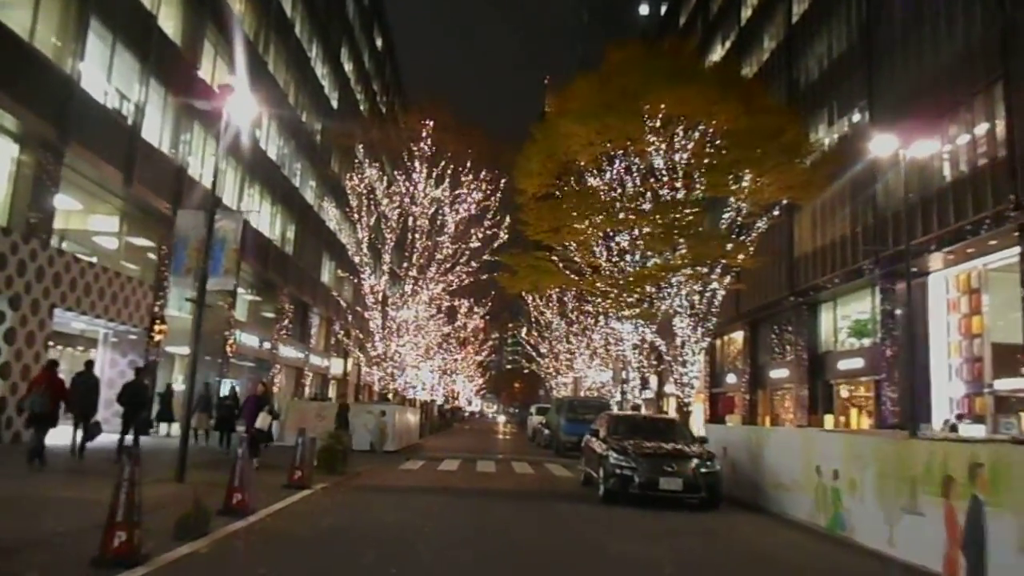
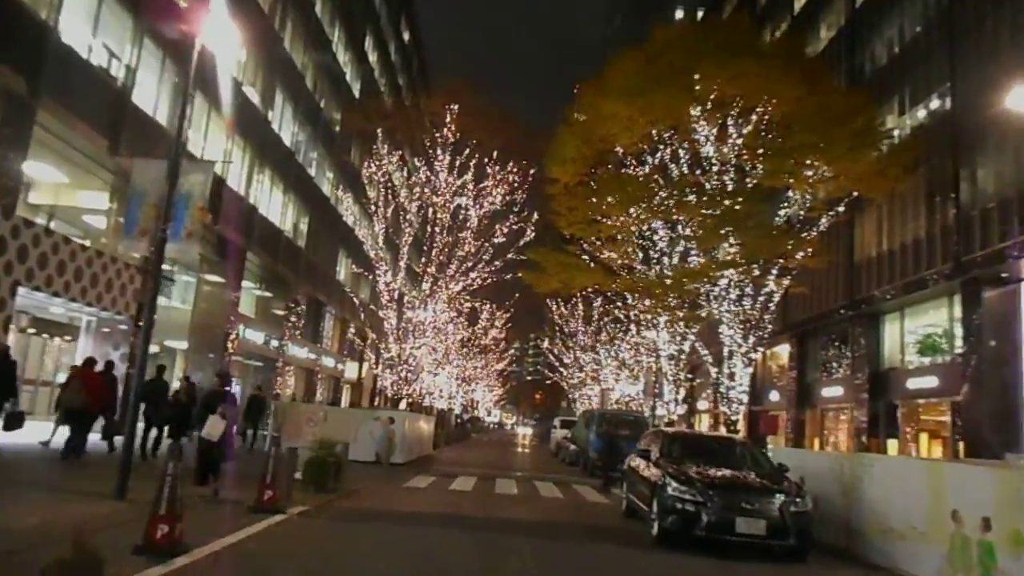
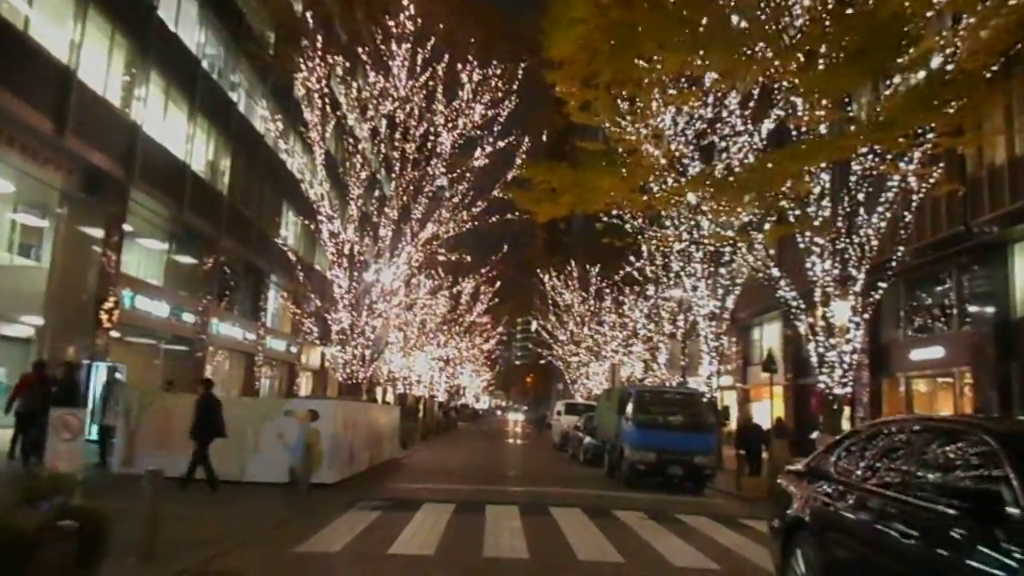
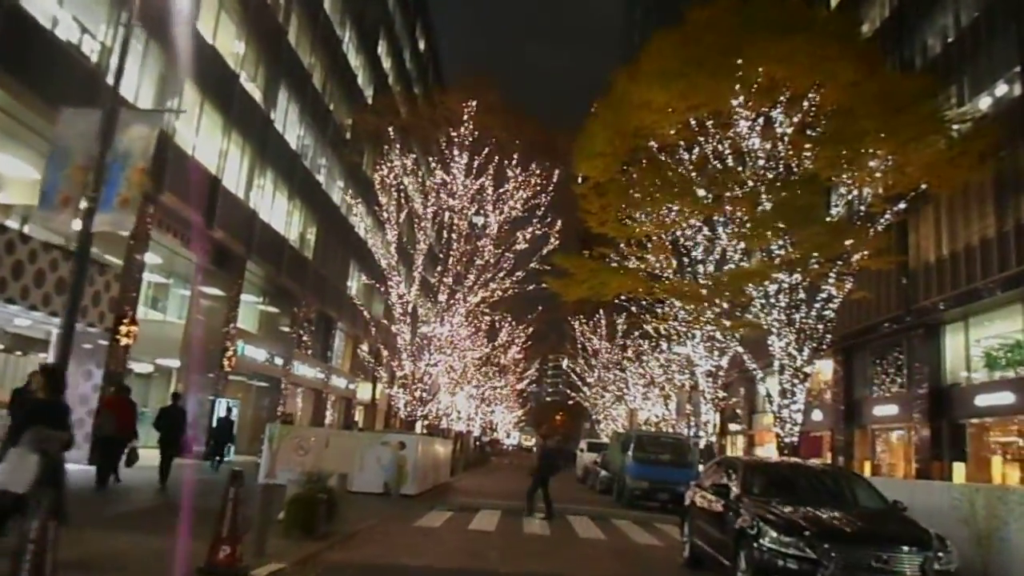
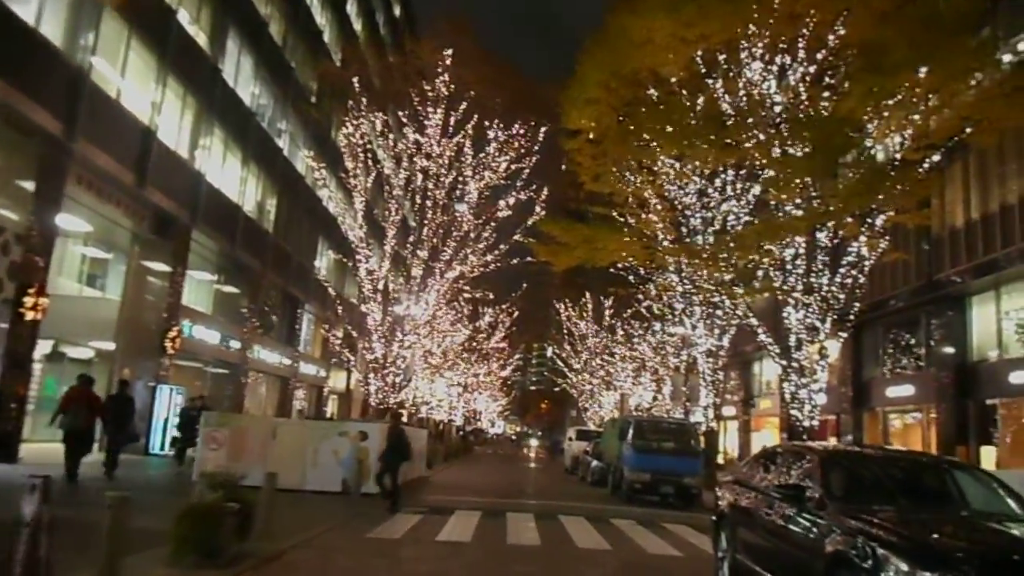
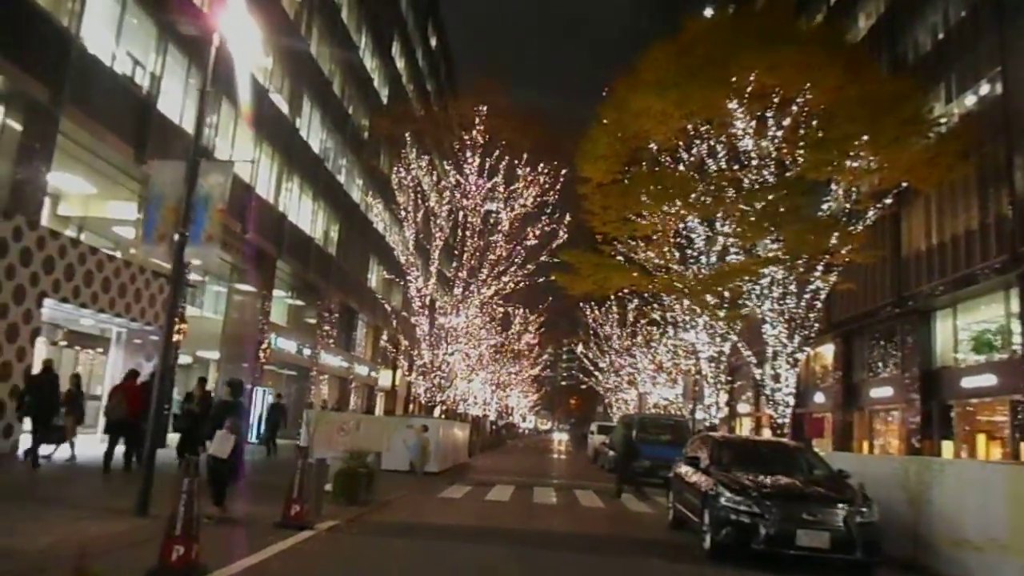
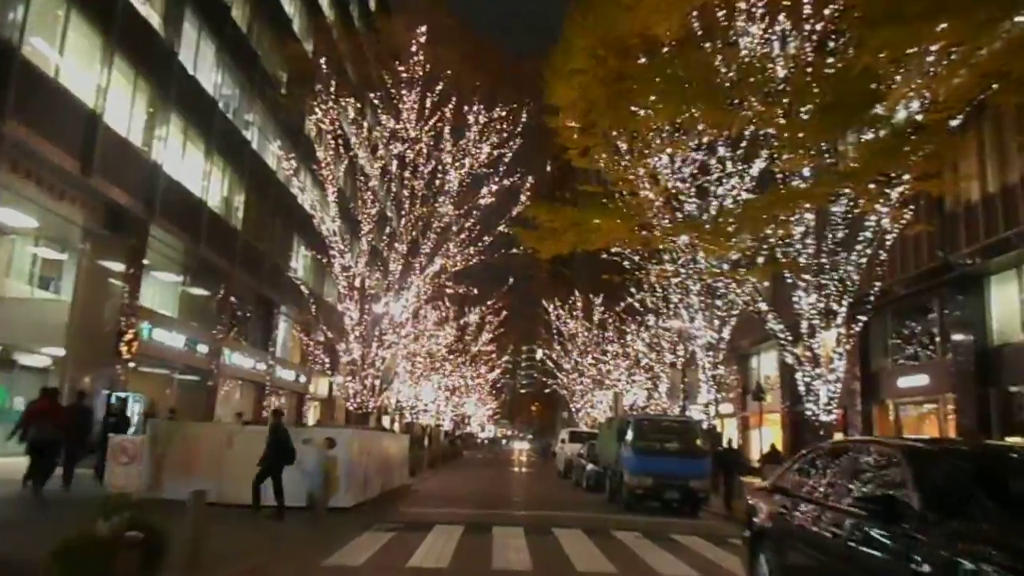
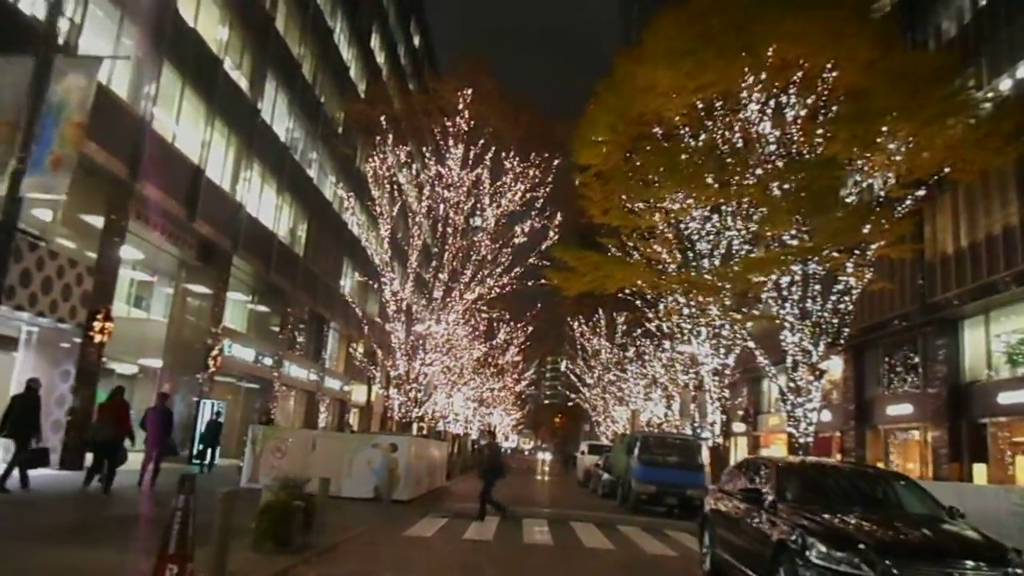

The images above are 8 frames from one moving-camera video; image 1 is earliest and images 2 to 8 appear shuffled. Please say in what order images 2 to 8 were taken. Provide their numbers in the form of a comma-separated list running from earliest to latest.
2, 6, 4, 8, 5, 7, 3
